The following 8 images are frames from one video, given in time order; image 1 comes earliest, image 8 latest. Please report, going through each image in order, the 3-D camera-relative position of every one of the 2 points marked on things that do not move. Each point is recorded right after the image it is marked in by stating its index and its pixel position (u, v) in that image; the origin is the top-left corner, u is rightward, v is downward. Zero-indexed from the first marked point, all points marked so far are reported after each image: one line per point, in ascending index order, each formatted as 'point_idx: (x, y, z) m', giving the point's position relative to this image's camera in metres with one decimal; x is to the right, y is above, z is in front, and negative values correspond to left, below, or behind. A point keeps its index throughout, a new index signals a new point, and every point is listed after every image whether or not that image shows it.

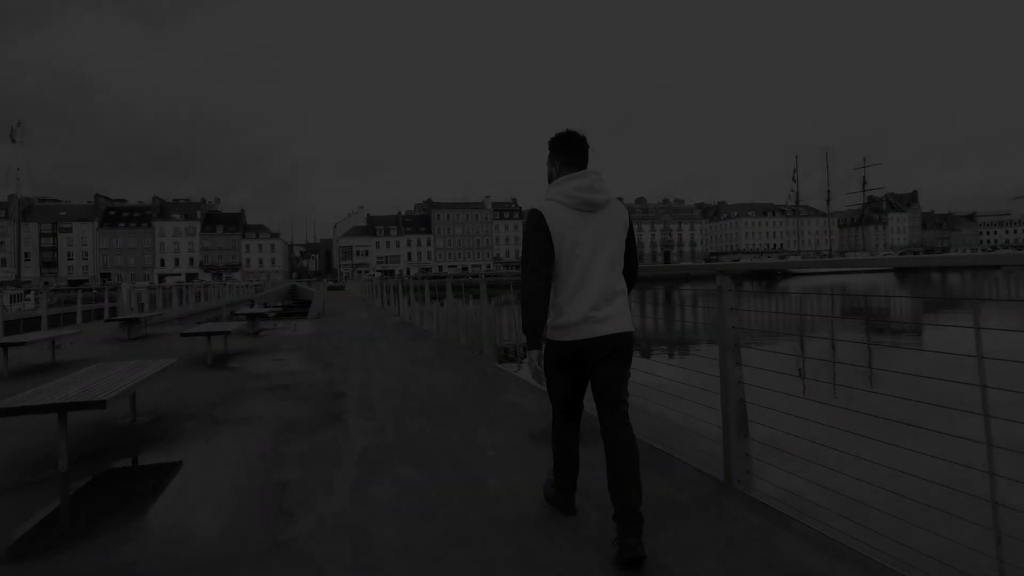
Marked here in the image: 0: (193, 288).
0: (-9.9, 0.0, +18.5) m
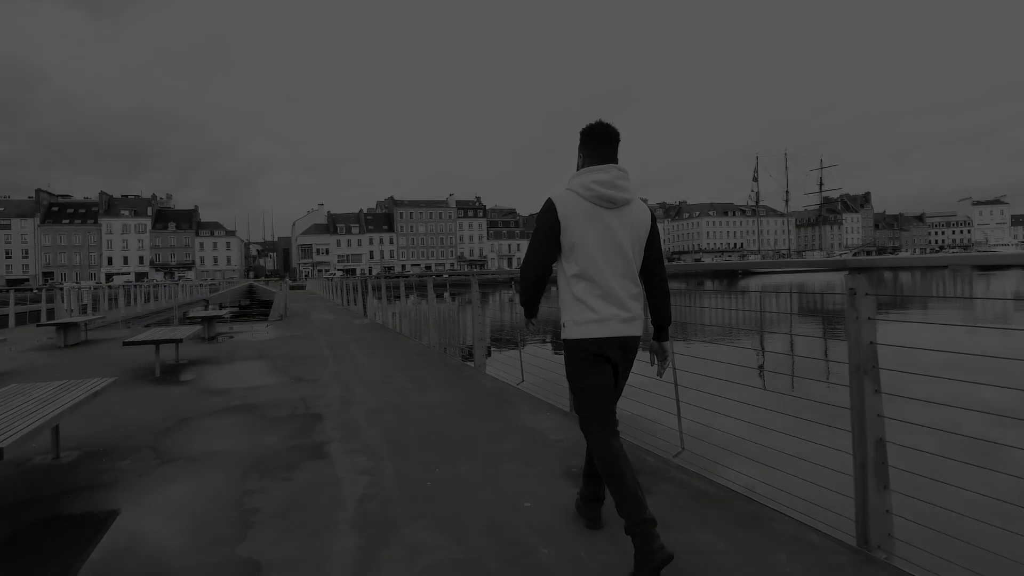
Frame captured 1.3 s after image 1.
0: (-10.7, 0.0, +17.2) m
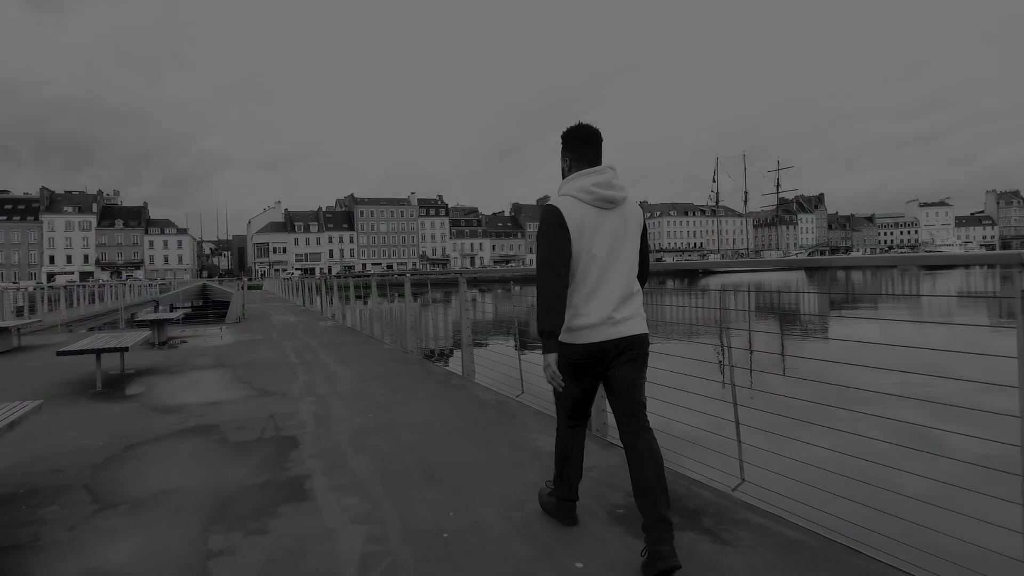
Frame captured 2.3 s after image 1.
0: (-11.4, 0.0, +15.9) m
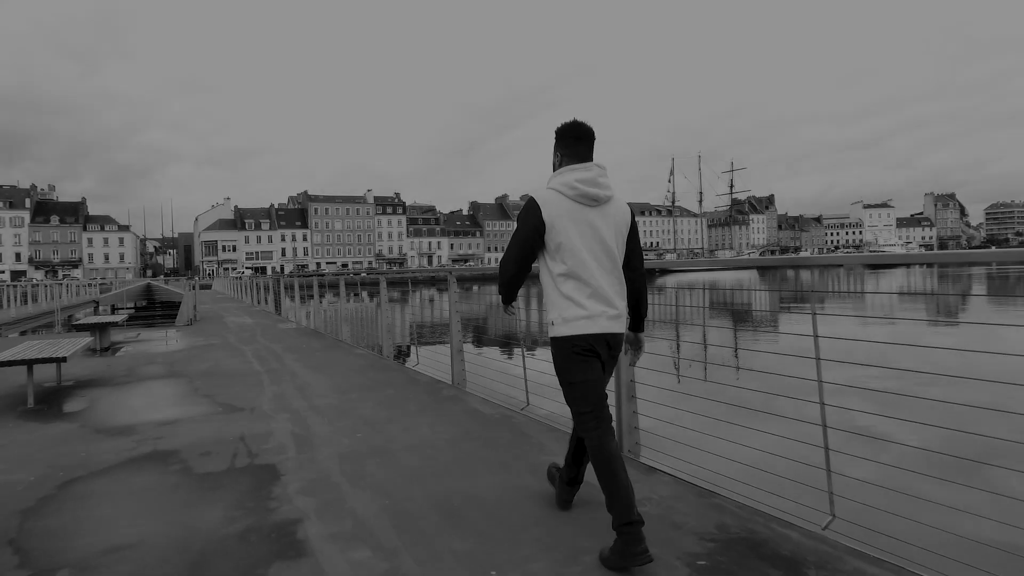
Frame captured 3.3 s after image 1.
0: (-12.2, 0.0, +14.6) m
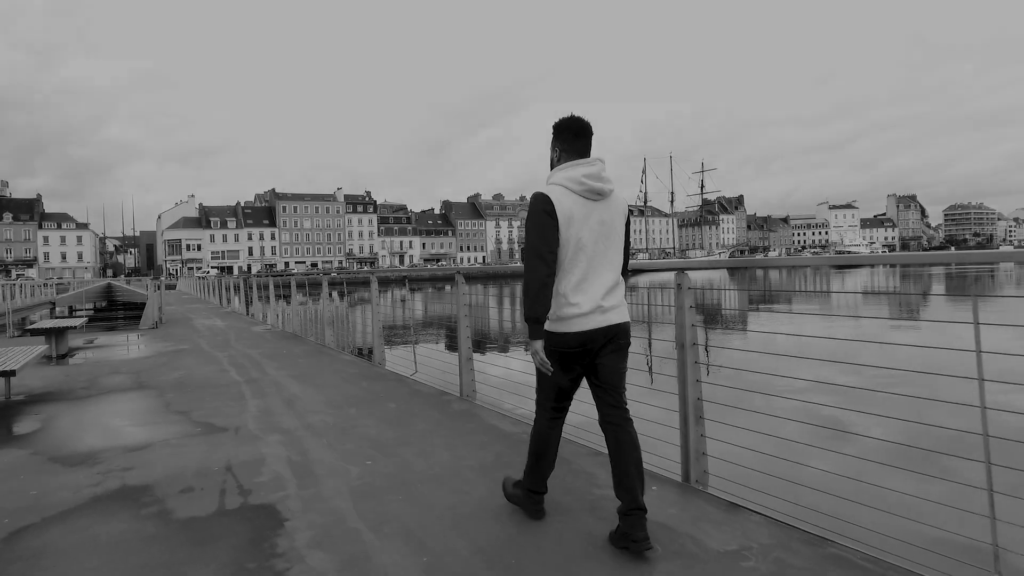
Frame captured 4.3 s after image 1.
0: (-12.5, 0.0, +13.6) m
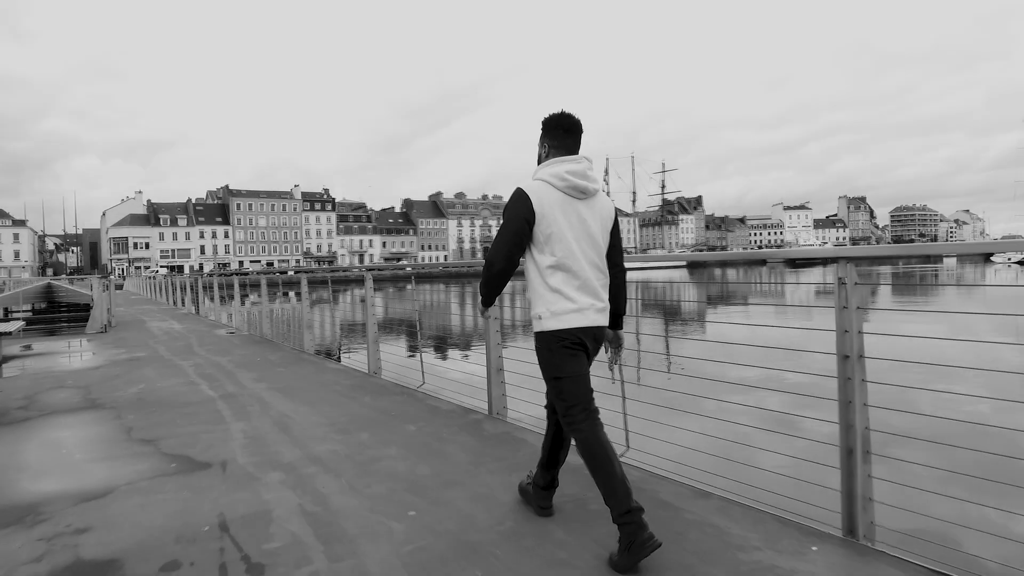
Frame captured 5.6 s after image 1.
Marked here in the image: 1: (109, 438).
0: (-12.9, 0.0, +12.0) m
1: (-2.4, -0.9, +3.6) m
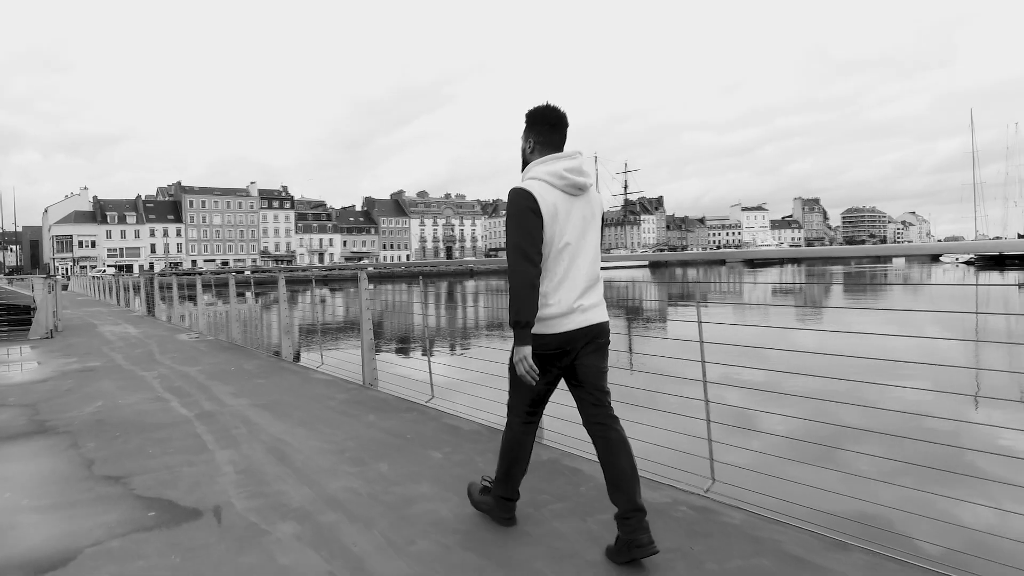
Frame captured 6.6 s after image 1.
0: (-13.2, -0.1, +10.7) m
1: (-2.2, -0.9, +2.9) m
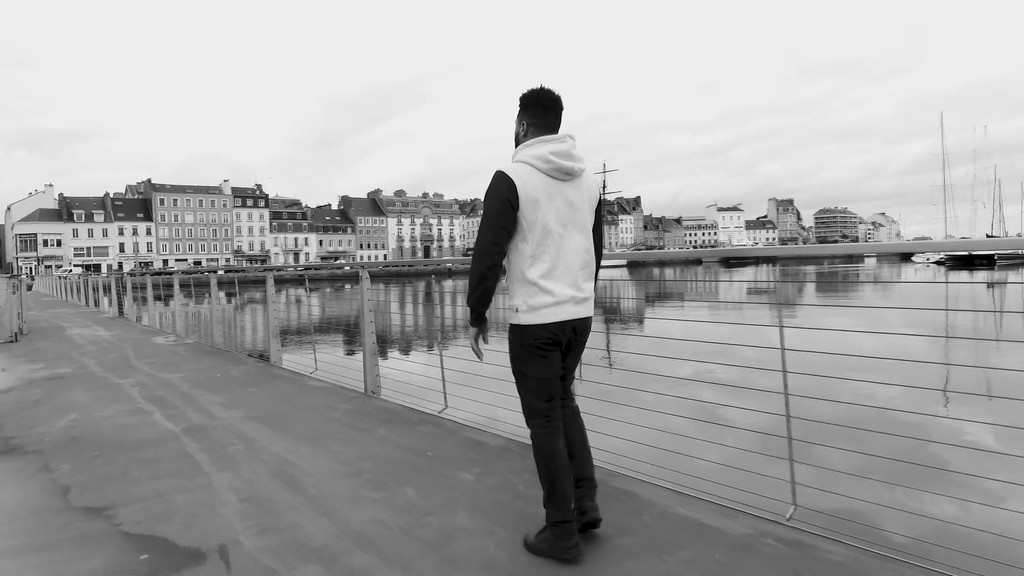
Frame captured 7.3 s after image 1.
0: (-13.3, -0.1, +9.9) m
1: (-2.0, -0.9, +2.5) m
